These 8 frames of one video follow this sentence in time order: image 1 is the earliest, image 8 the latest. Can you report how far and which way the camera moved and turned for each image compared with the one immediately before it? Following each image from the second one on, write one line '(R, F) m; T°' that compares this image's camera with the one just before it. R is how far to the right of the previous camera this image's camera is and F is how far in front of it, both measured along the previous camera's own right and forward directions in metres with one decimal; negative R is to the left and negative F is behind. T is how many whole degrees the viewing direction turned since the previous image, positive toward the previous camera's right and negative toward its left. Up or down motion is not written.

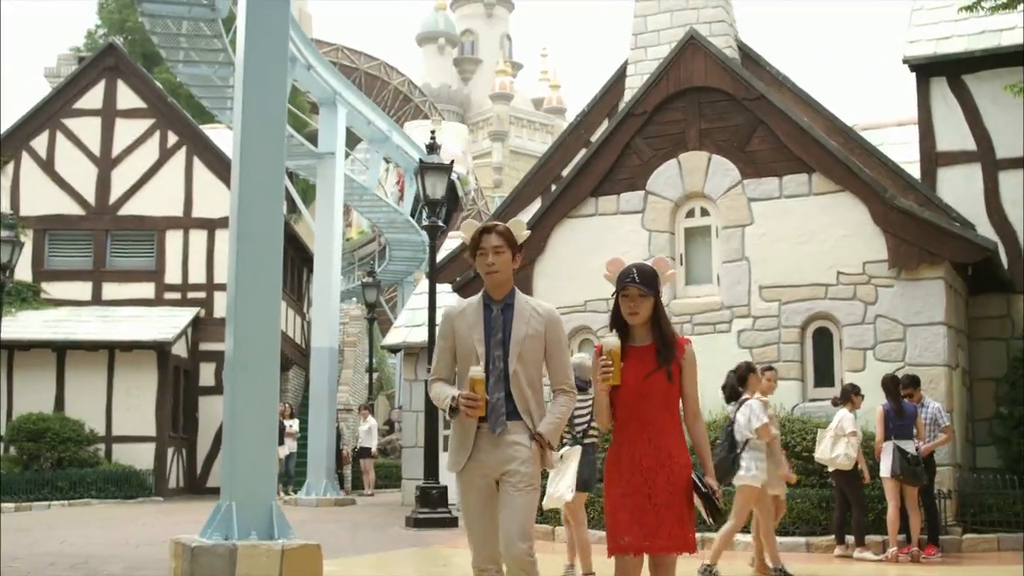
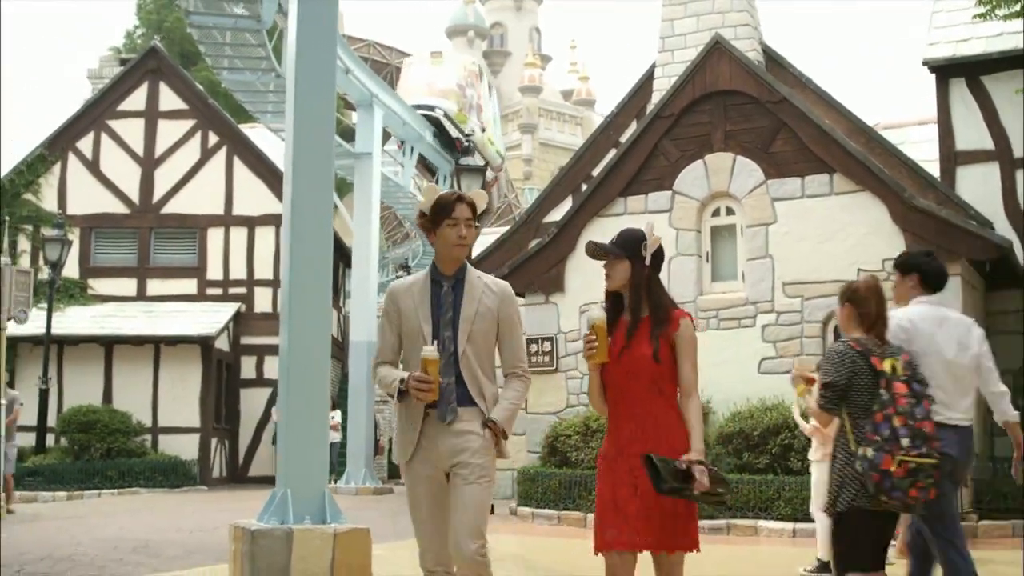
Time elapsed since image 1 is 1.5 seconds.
(0.0, -0.6) m; -1°
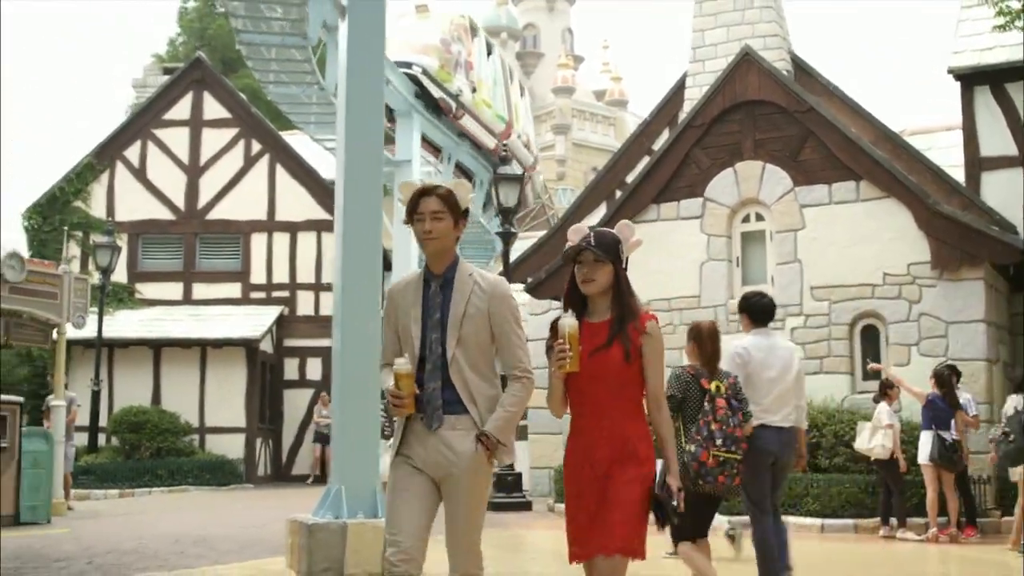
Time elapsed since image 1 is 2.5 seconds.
(0.0, -0.5) m; -1°
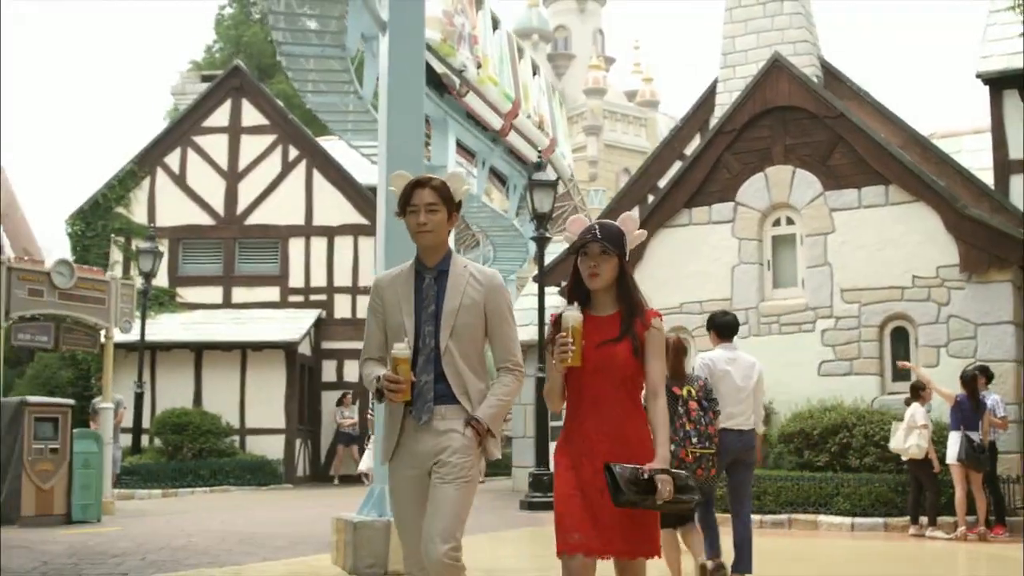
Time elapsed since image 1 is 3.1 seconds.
(0.0, -0.3) m; -1°
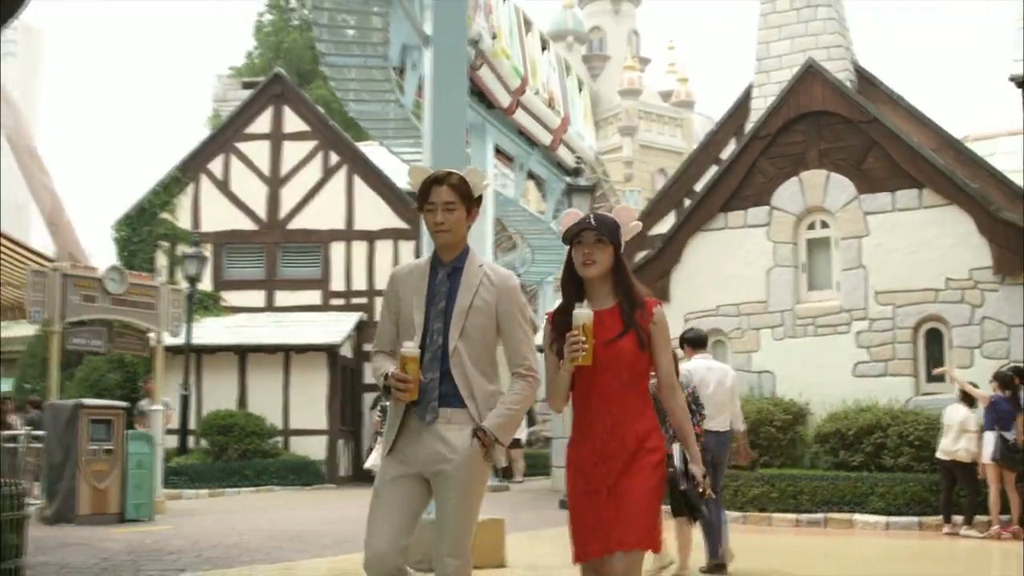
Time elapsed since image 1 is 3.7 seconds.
(0.0, -0.3) m; -1°
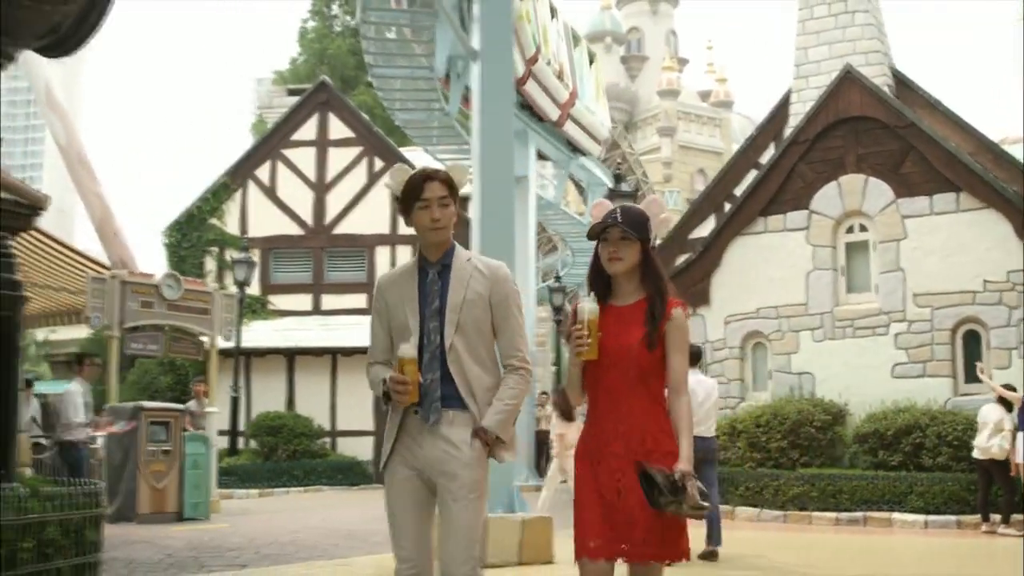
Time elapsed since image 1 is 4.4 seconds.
(-0.1, -0.4) m; -2°
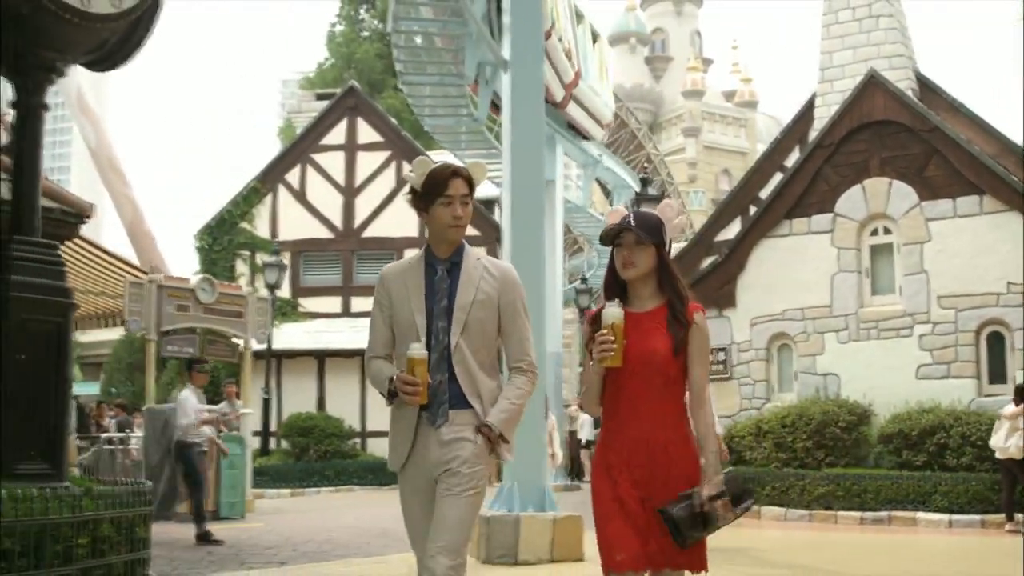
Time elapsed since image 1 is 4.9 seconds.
(0.0, -0.3) m; -1°
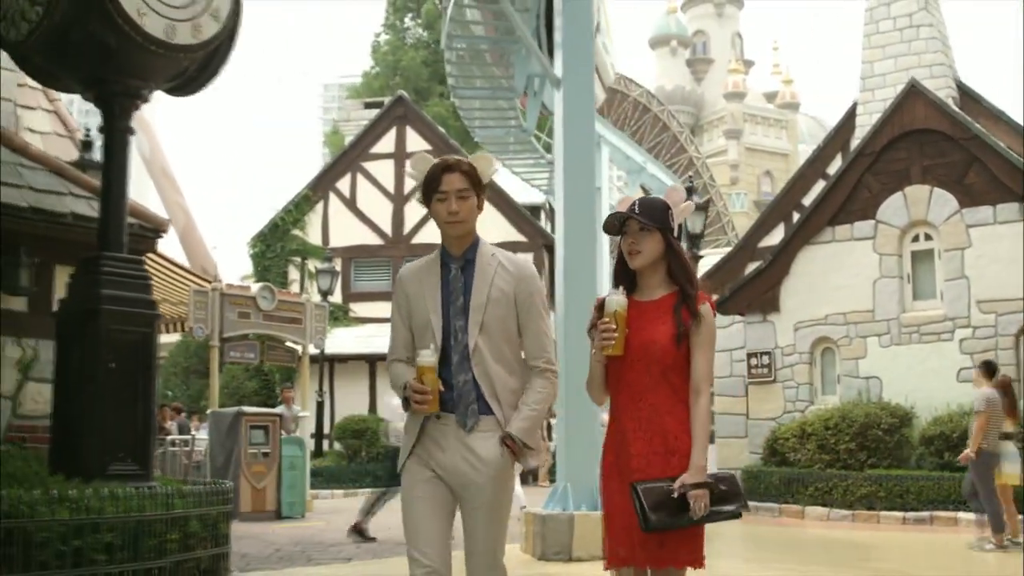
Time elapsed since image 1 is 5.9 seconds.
(-0.1, -0.5) m; -2°
